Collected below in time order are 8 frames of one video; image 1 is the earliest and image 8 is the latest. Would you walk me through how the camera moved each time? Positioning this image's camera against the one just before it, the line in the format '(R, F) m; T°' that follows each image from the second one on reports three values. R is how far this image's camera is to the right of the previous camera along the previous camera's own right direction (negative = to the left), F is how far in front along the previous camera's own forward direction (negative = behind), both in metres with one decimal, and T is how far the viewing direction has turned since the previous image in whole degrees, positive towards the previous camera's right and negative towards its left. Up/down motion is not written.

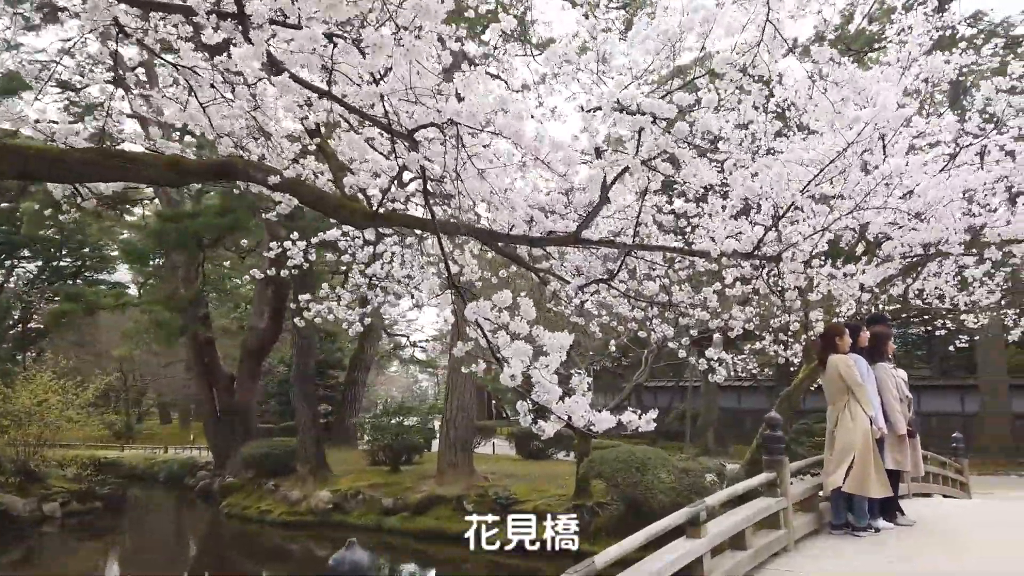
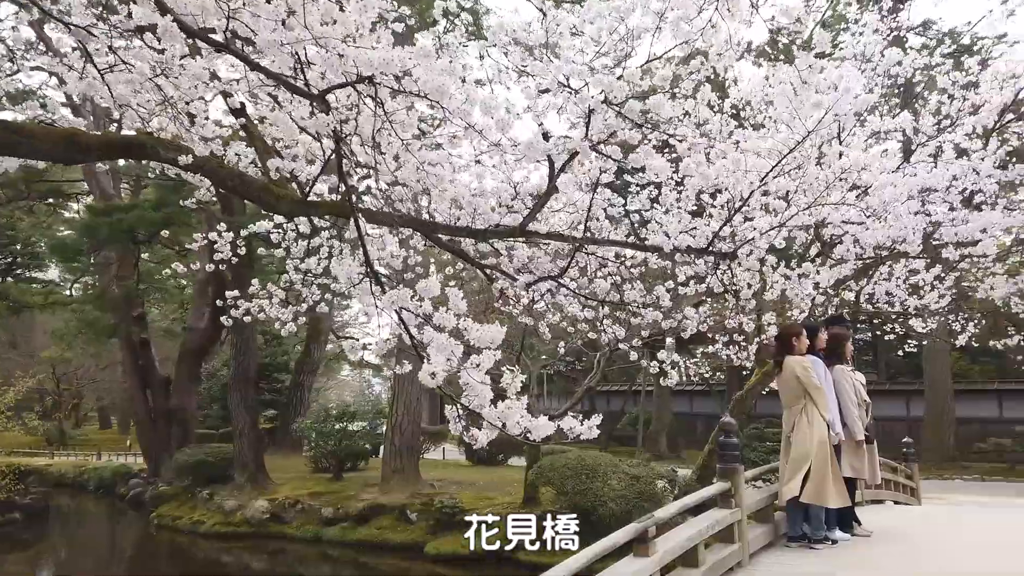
(+0.1, +0.4) m; +3°
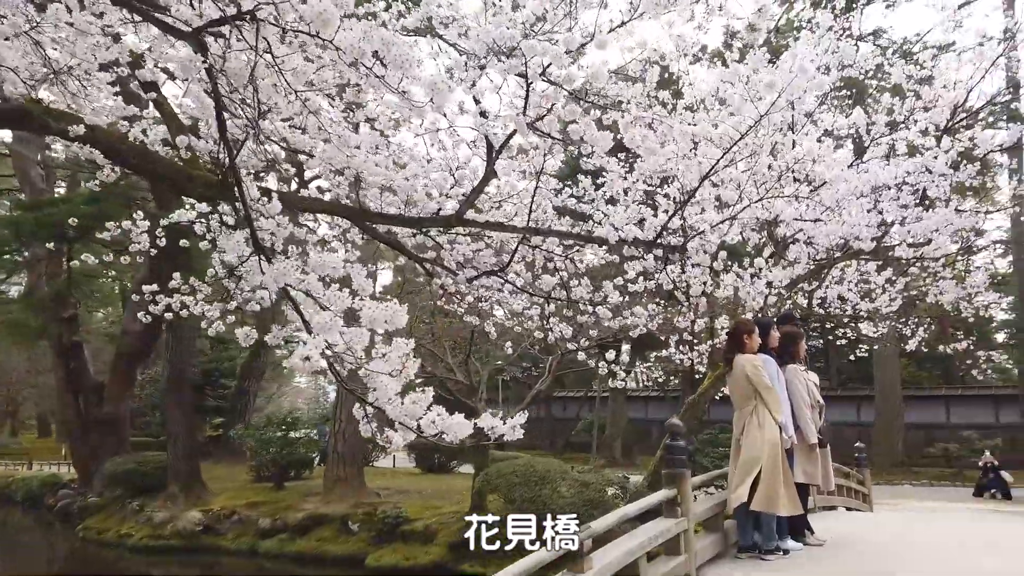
(+0.2, +0.4) m; +3°
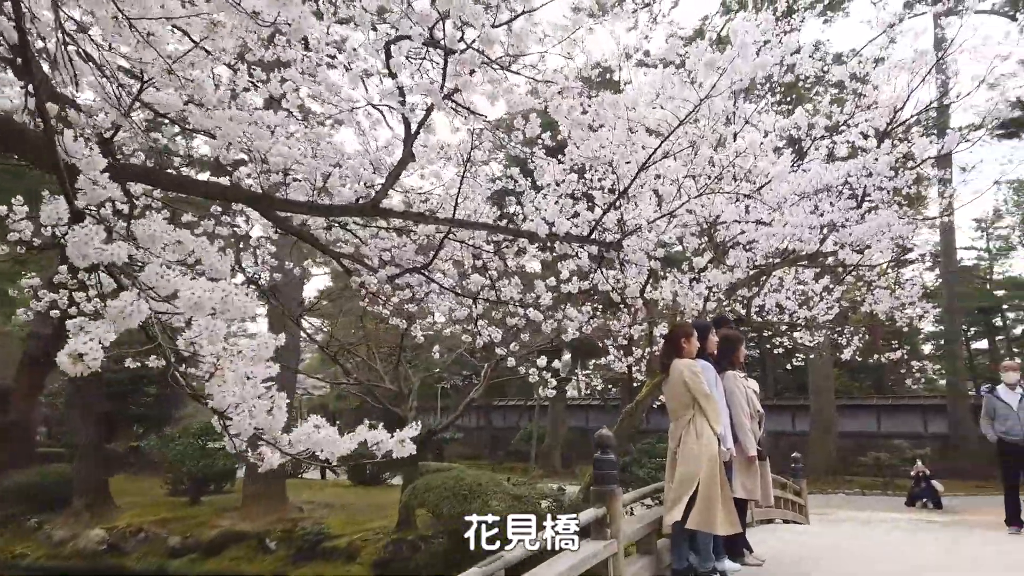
(+0.2, +0.5) m; +4°
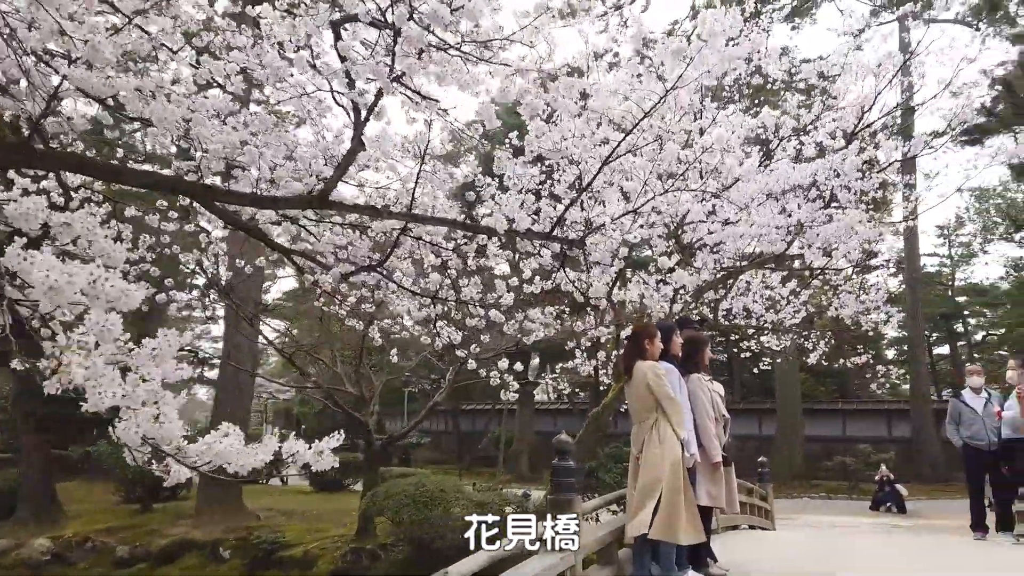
(+0.1, +0.2) m; +2°
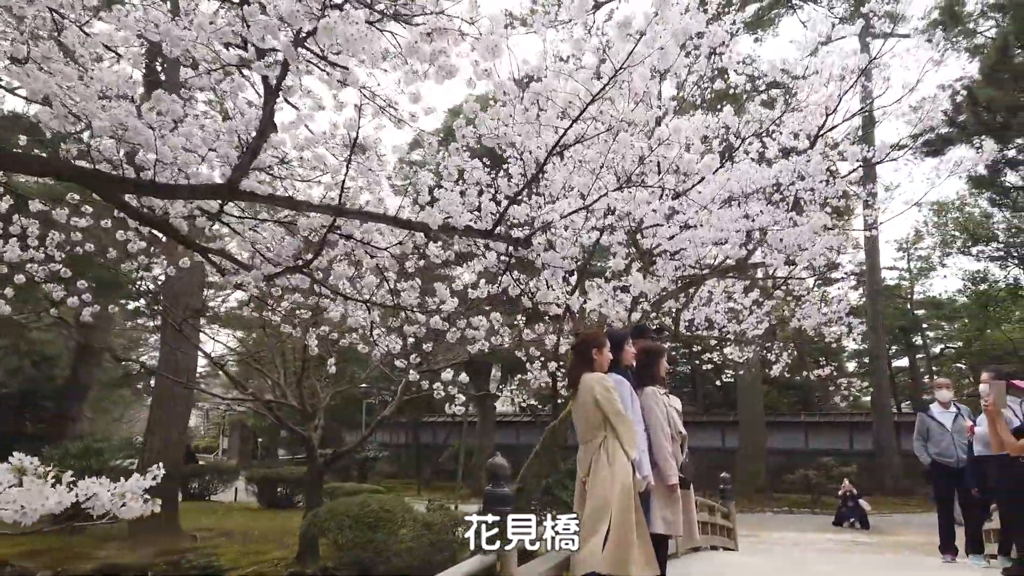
(+0.2, +0.5) m; +3°
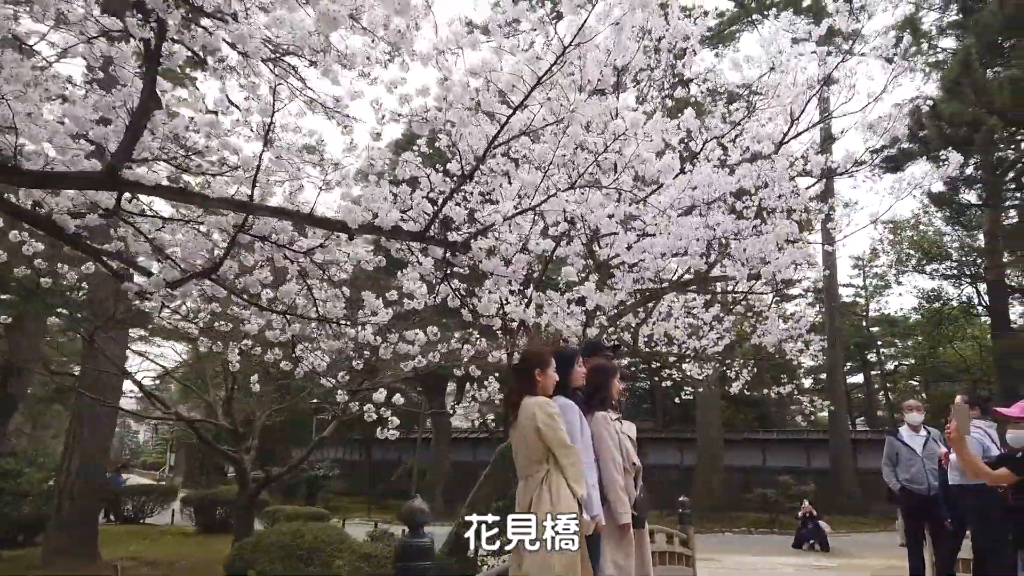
(+0.1, +0.5) m; +3°
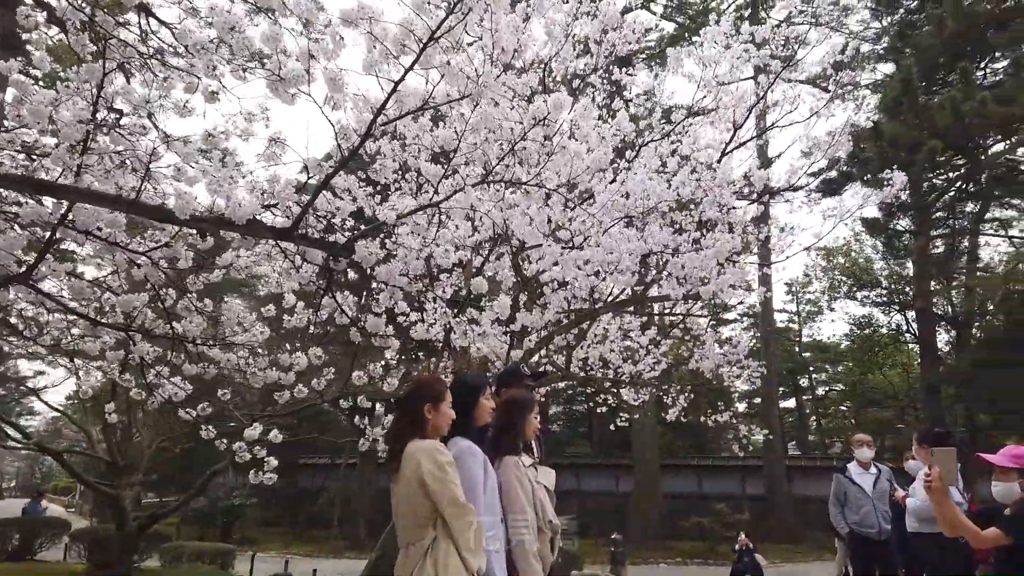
(+0.2, +0.7) m; +5°
